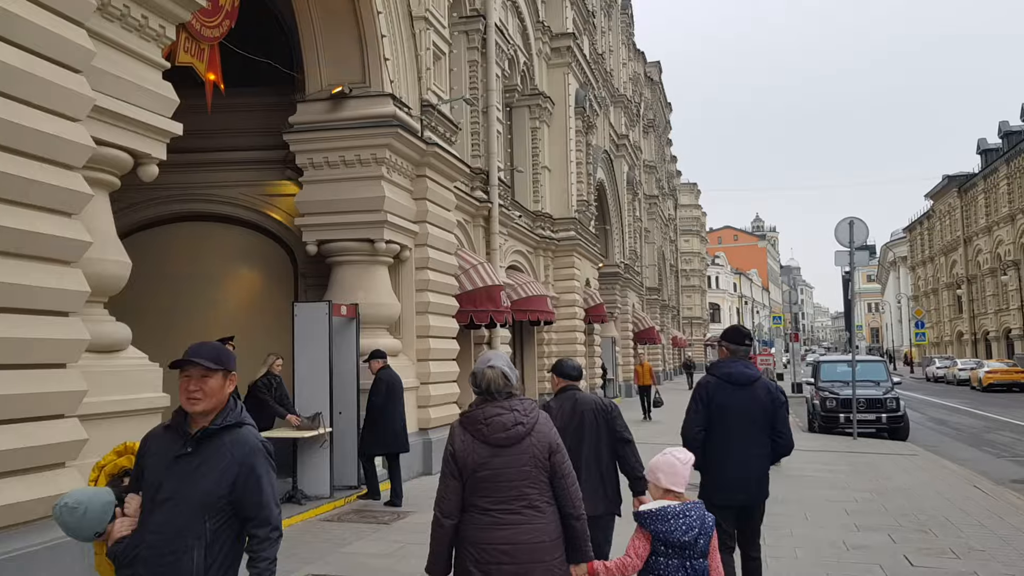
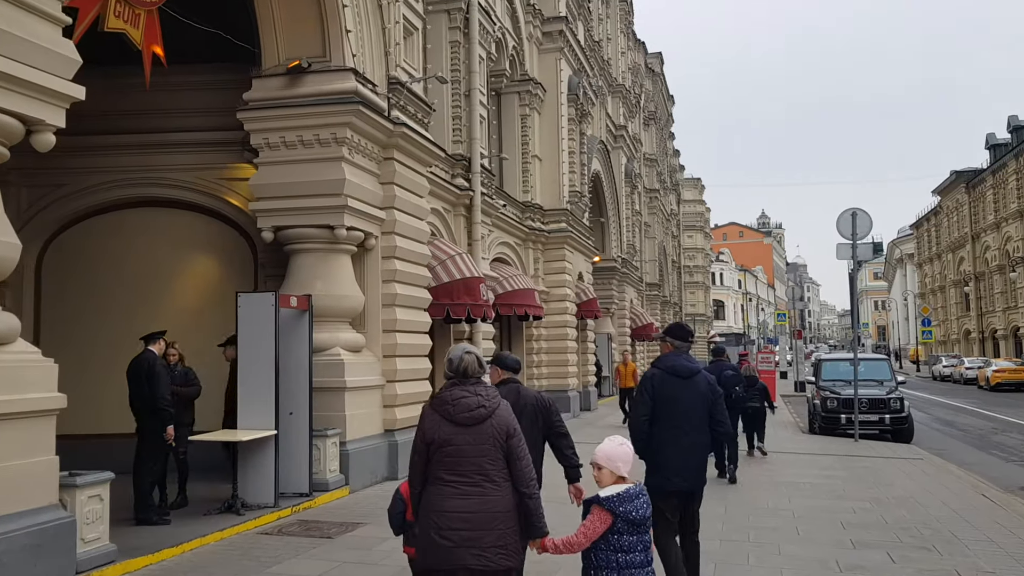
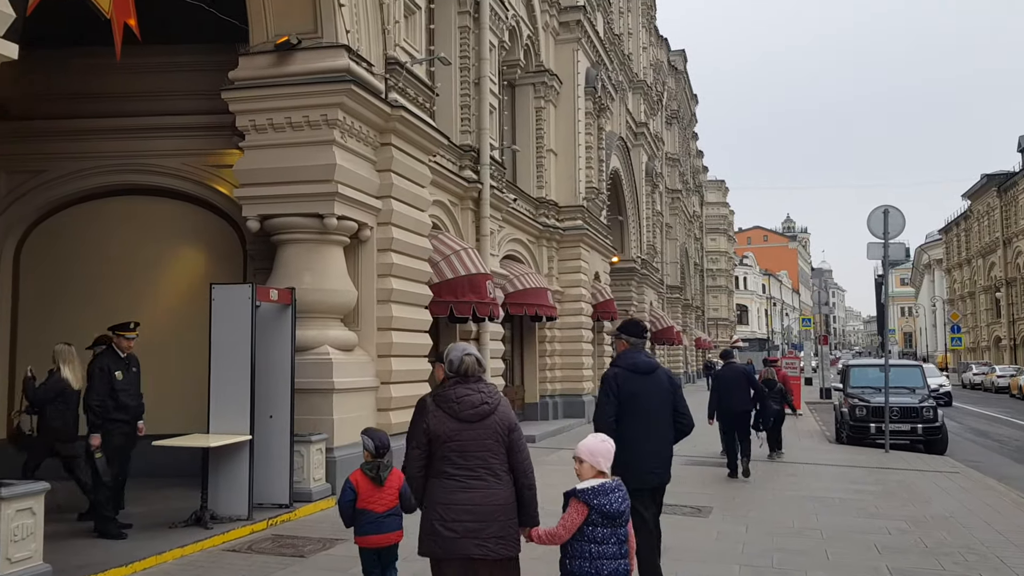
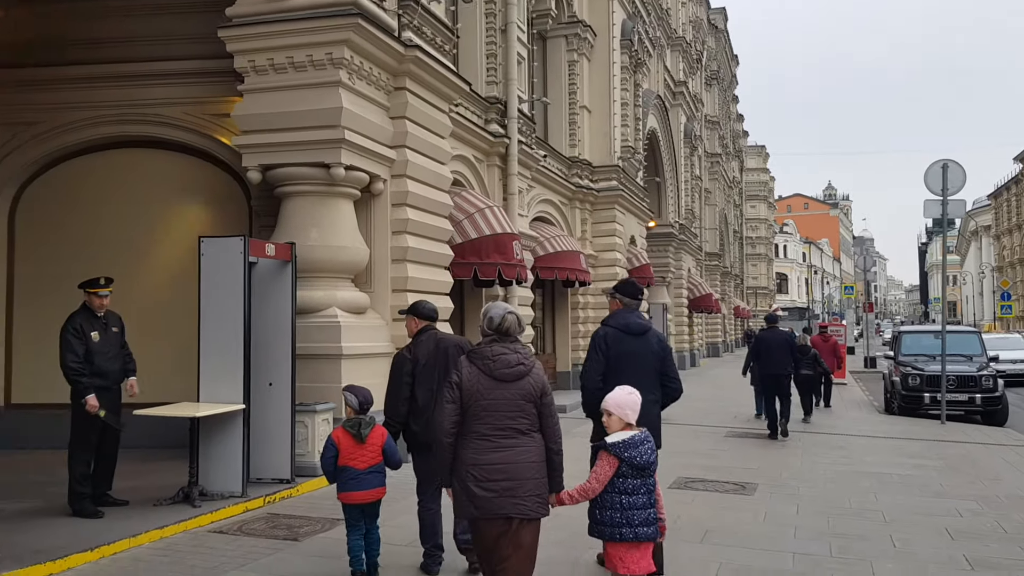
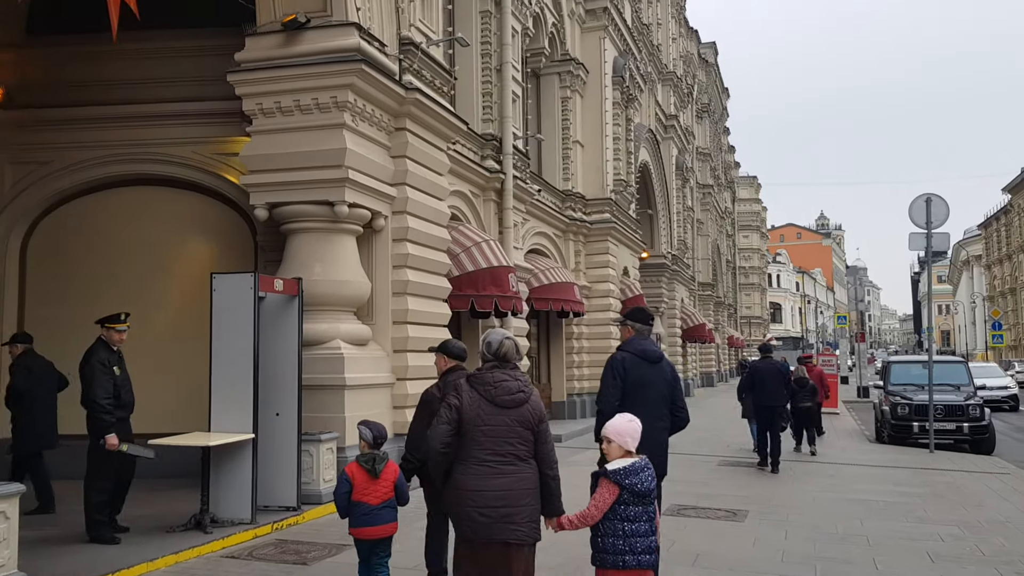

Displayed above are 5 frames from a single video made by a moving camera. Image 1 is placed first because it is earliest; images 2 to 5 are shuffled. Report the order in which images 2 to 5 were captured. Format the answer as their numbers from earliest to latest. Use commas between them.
2, 3, 5, 4
